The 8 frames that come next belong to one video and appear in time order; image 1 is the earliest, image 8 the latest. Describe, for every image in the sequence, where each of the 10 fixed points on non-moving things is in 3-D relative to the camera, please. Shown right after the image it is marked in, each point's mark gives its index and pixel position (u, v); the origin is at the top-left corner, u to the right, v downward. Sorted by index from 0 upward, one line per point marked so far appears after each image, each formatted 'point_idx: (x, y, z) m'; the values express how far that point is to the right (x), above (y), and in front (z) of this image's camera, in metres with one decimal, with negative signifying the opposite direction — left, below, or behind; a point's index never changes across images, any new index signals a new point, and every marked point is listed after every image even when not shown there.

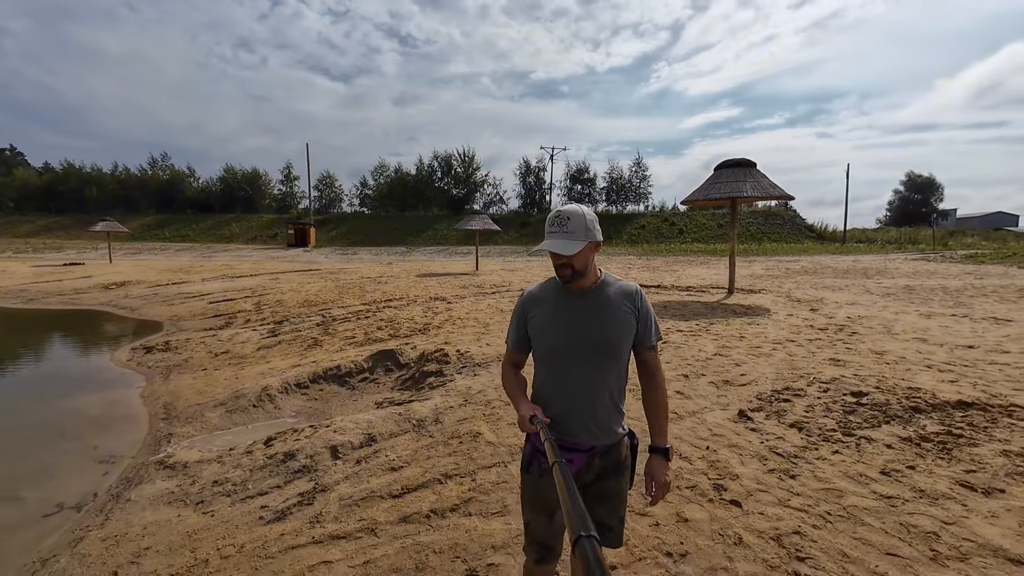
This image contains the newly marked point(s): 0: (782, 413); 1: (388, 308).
0: (+2.7, -1.2, +4.3) m
1: (-3.7, -0.6, +12.5) m
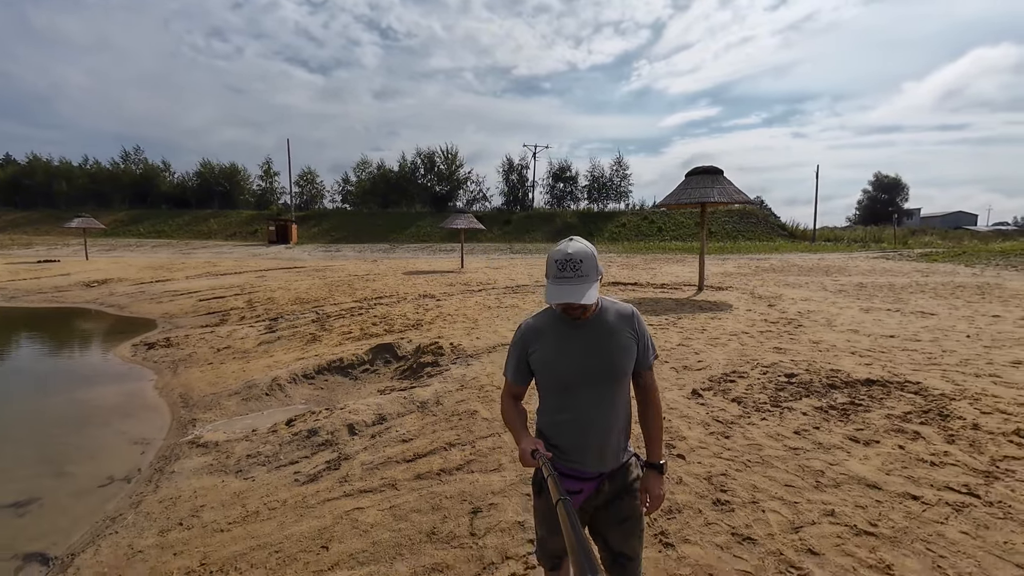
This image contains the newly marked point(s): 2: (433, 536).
0: (+2.6, -1.2, +5.2) m
1: (-4.1, -0.5, +13.2) m
2: (-0.6, -1.9, +3.3) m
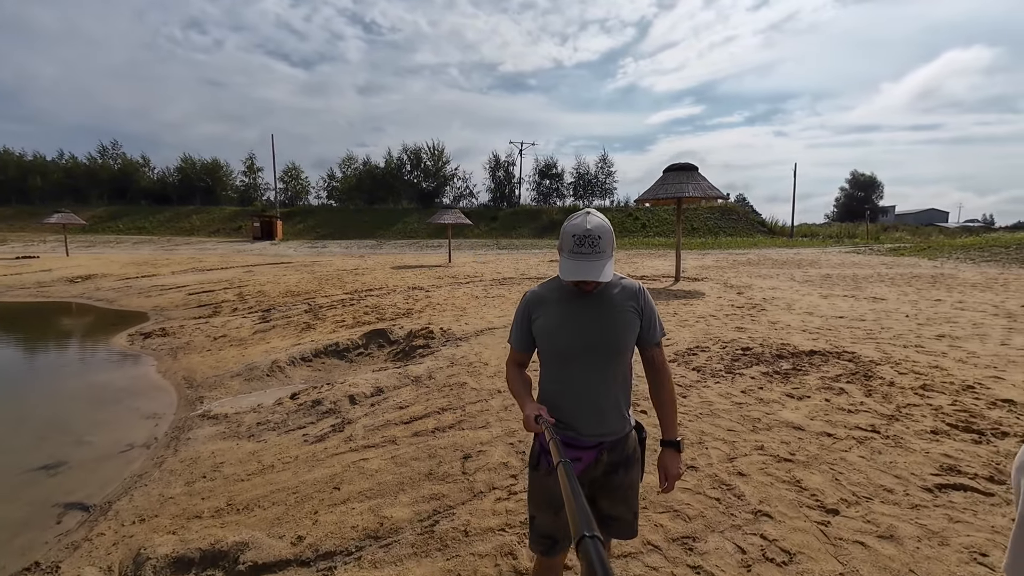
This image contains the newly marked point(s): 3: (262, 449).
0: (+2.4, -1.0, +5.8) m
1: (-4.5, -0.3, +13.6) m
2: (-0.7, -1.7, +3.8) m
3: (-2.8, -1.8, +4.7) m
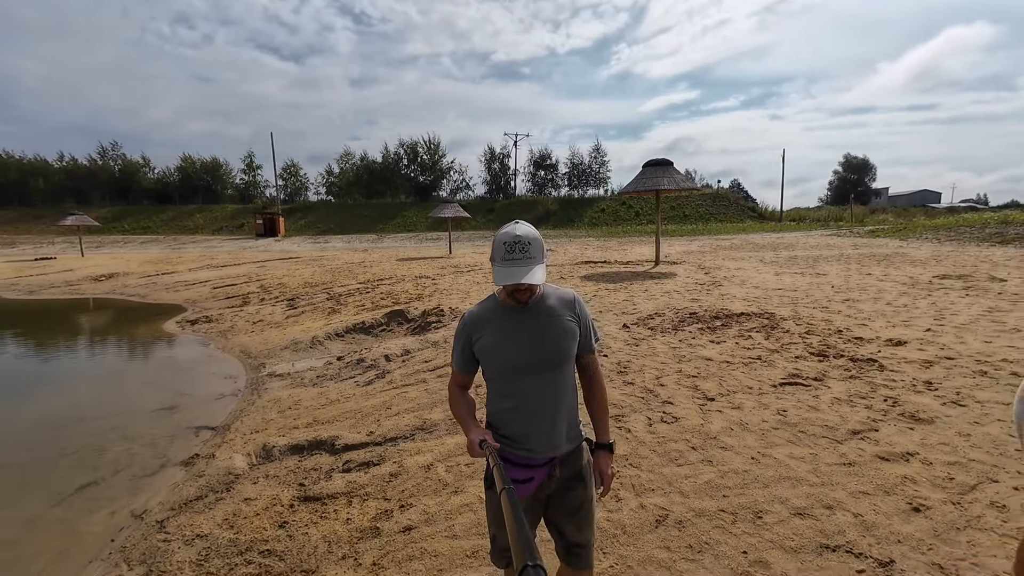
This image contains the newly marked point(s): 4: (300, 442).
0: (+2.4, -0.6, +7.5) m
1: (-4.6, +0.1, +15.3) m
2: (-0.8, -1.4, +5.5) m
3: (-2.8, -1.5, +6.4) m
4: (-2.4, -1.8, +4.9) m
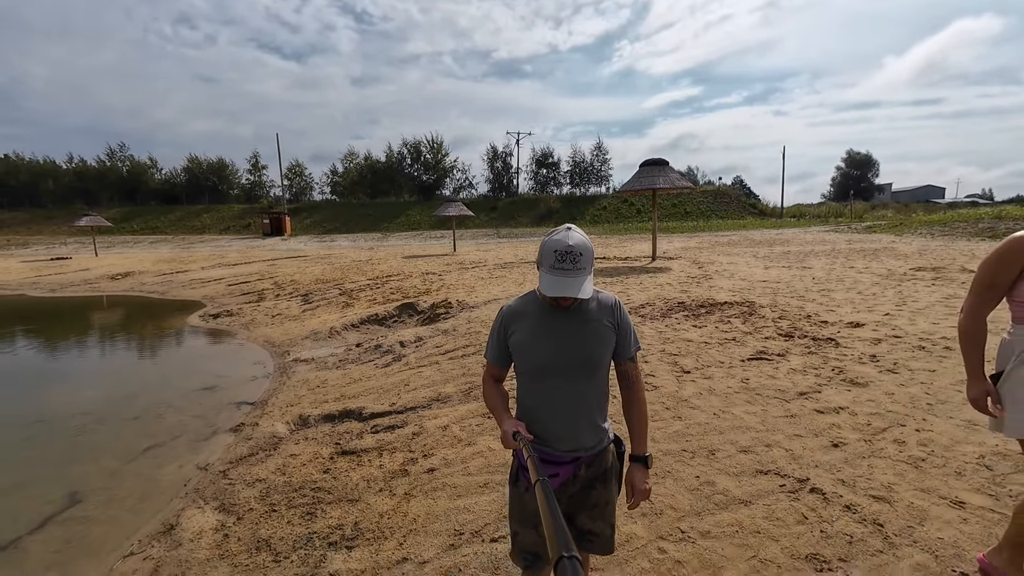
0: (+2.4, -0.4, +8.2) m
1: (-4.5, +0.3, +16.0) m
2: (-0.7, -1.3, +6.2) m
3: (-2.7, -1.4, +7.2) m
4: (-2.4, -1.6, +5.7) m
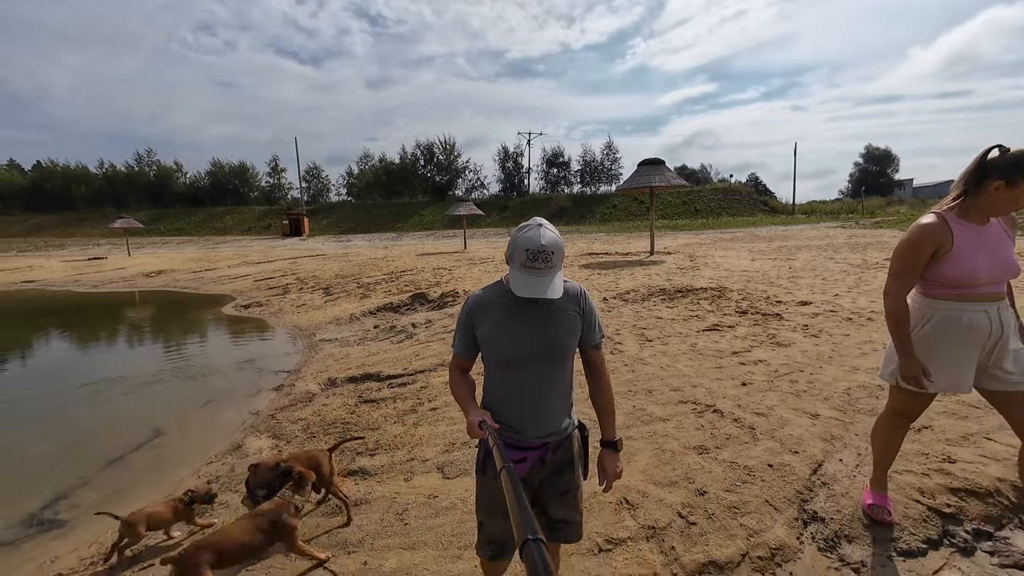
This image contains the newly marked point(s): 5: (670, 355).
0: (+2.4, -0.2, +9.2) m
1: (-4.3, +0.5, +17.2) m
2: (-0.8, -1.0, +7.3) m
3: (-2.8, -1.2, +8.3) m
4: (-2.5, -1.4, +6.8) m
5: (+2.0, -0.9, +5.5) m
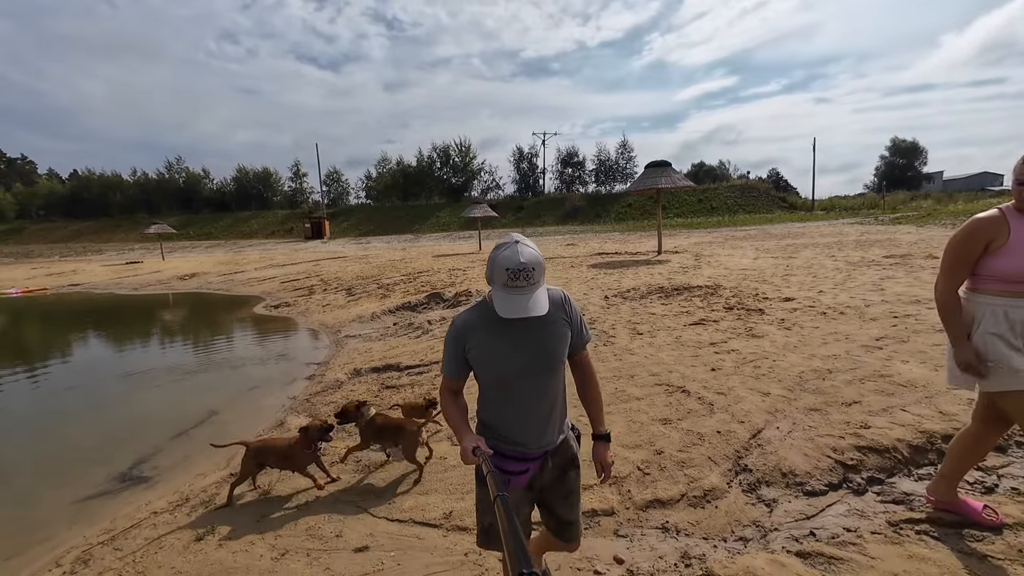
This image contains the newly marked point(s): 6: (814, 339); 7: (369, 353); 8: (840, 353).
0: (+2.6, -0.1, +9.9) m
1: (-3.8, +0.5, +18.1) m
2: (-0.7, -1.0, +8.1) m
3: (-2.7, -1.2, +9.2) m
4: (-2.4, -1.4, +7.7) m
5: (+2.1, -0.8, +6.2) m
6: (+3.9, -0.7, +5.6) m
7: (-2.9, -1.3, +8.7) m
8: (+3.8, -0.8, +5.0) m
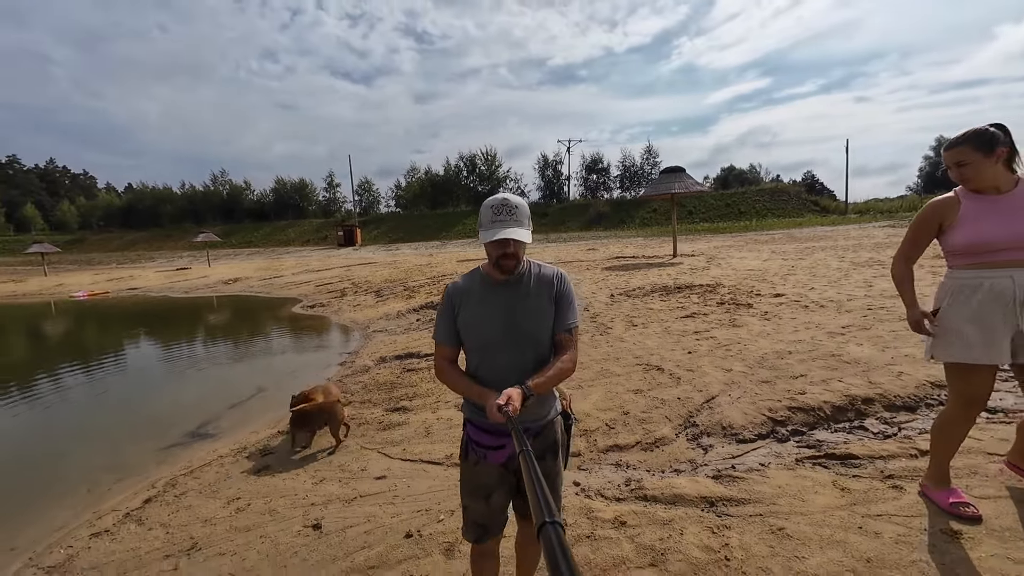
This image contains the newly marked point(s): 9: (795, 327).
0: (+2.9, -0.1, +10.5) m
1: (-3.0, +0.4, +19.2) m
2: (-0.5, -1.0, +9.0) m
3: (-2.4, -1.1, +10.2) m
4: (-2.3, -1.3, +8.6) m
5: (+2.1, -0.7, +6.9) m
6: (+3.9, -0.6, +6.1) m
7: (-2.7, -1.3, +9.7) m
8: (+3.8, -0.7, +5.6) m
9: (+4.0, -0.6, +6.1) m
